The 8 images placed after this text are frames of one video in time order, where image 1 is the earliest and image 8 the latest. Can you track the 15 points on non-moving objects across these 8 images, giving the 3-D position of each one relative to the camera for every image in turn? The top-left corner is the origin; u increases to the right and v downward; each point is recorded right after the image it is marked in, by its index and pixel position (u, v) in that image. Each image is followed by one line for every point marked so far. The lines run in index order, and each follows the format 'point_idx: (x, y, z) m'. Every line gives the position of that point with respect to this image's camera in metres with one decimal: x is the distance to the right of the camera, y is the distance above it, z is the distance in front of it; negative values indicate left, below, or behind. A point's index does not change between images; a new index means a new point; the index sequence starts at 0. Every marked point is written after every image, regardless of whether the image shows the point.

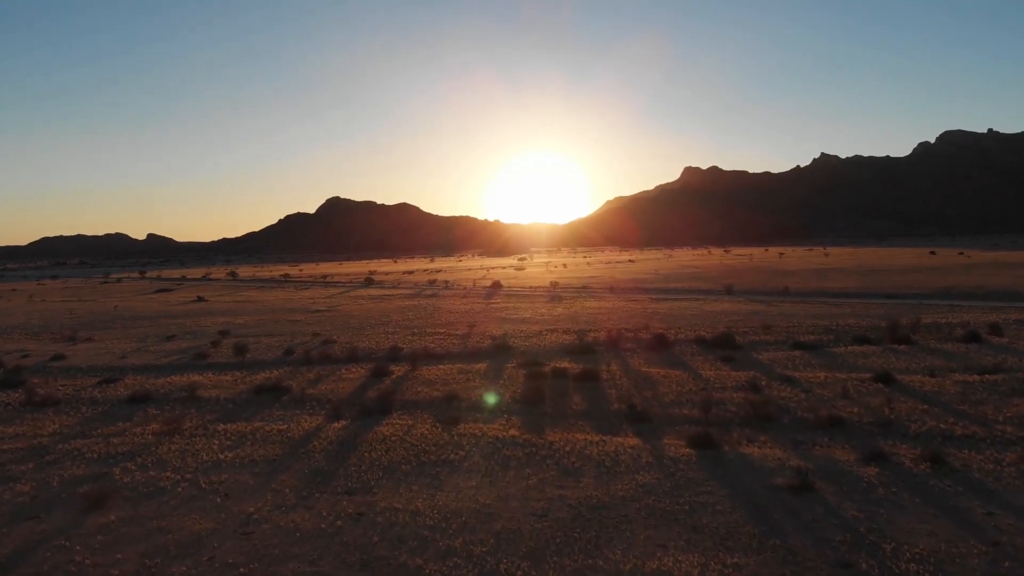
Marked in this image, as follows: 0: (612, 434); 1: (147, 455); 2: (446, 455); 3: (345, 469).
0: (+1.5, -2.2, +17.8) m
1: (-5.6, -2.6, +17.9) m
2: (-0.9, -2.3, +16.1) m
3: (-2.2, -2.4, +15.7) m
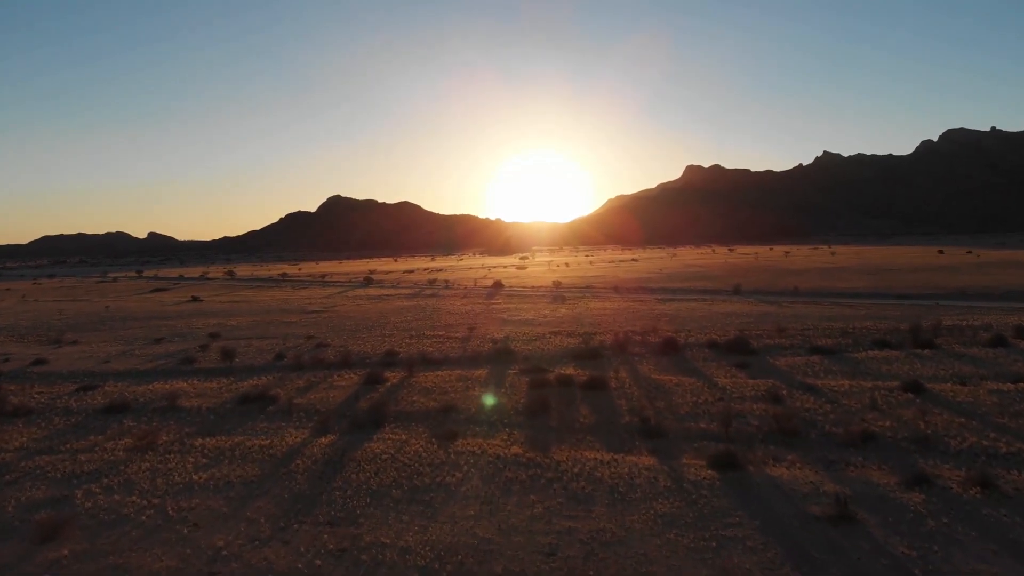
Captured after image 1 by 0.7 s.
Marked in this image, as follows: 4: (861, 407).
0: (+1.6, -2.3, +16.2) m
1: (-5.5, -2.6, +16.3) m
2: (-0.9, -2.4, +14.5) m
3: (-2.2, -2.5, +14.2) m
4: (+6.0, -2.0, +19.9) m
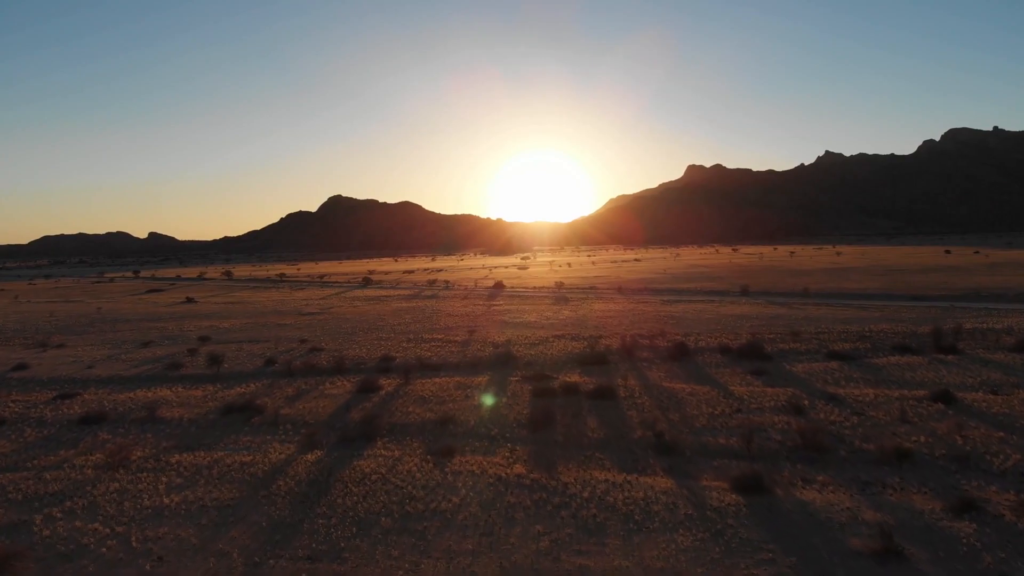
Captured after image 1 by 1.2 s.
0: (+1.6, -2.3, +14.8) m
1: (-5.5, -2.7, +14.9) m
2: (-0.8, -2.4, +13.1) m
3: (-2.2, -2.5, +12.8) m
4: (+6.0, -2.1, +18.5) m
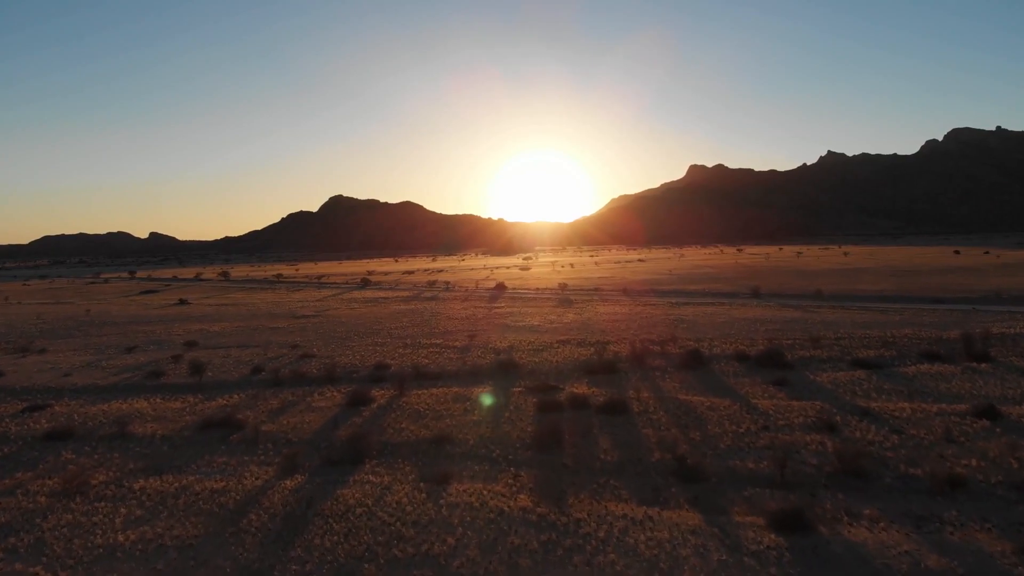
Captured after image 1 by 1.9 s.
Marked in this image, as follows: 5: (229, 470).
0: (+1.6, -2.4, +13.0) m
1: (-5.5, -2.8, +13.1) m
2: (-0.8, -2.5, +11.3) m
3: (-2.1, -2.6, +11.0) m
4: (+6.0, -2.2, +16.7) m
5: (-3.9, -2.5, +16.1) m
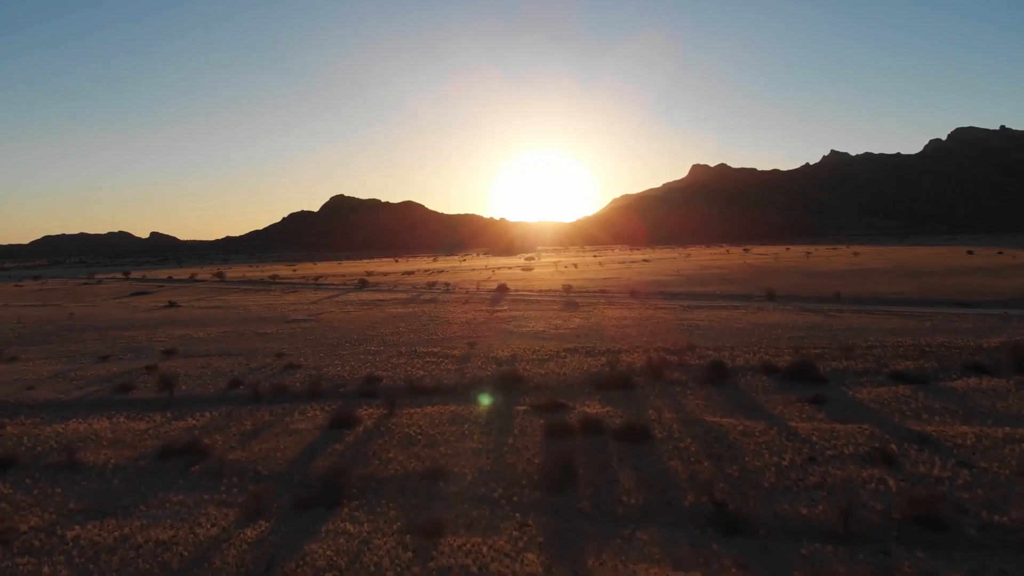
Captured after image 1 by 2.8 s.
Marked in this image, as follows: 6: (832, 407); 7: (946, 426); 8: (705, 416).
0: (+1.7, -2.5, +10.5) m
1: (-5.4, -2.9, +10.7) m
2: (-0.7, -2.6, +8.8) m
3: (-2.1, -2.7, +8.5) m
4: (+6.1, -2.3, +14.2) m
5: (-3.9, -2.6, +13.7) m
6: (+5.4, -2.0, +19.9) m
7: (+6.6, -2.1, +18.0) m
8: (+3.1, -2.0, +18.6) m
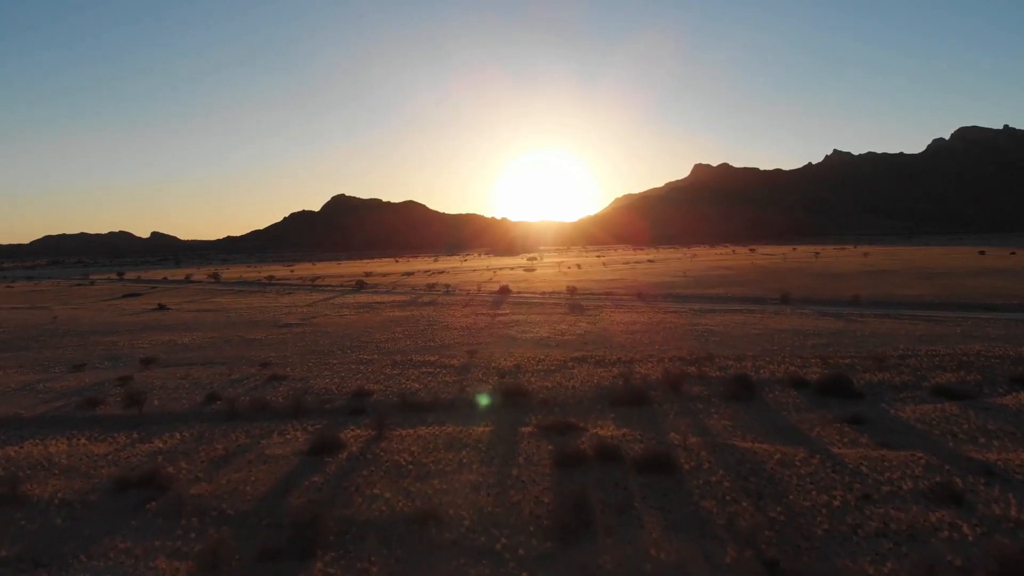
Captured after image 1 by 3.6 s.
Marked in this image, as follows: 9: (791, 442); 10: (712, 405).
0: (+1.7, -2.6, +8.4) m
1: (-5.4, -3.0, +8.5) m
2: (-0.7, -2.7, +6.7) m
3: (-2.0, -2.8, +6.4) m
4: (+6.2, -2.4, +12.1) m
5: (-3.8, -2.7, +11.5) m
6: (+5.5, -2.1, +17.8) m
7: (+6.7, -2.2, +15.8) m
8: (+3.1, -2.1, +16.5) m
9: (+3.9, -2.2, +16.5) m
10: (+3.4, -2.0, +20.0) m
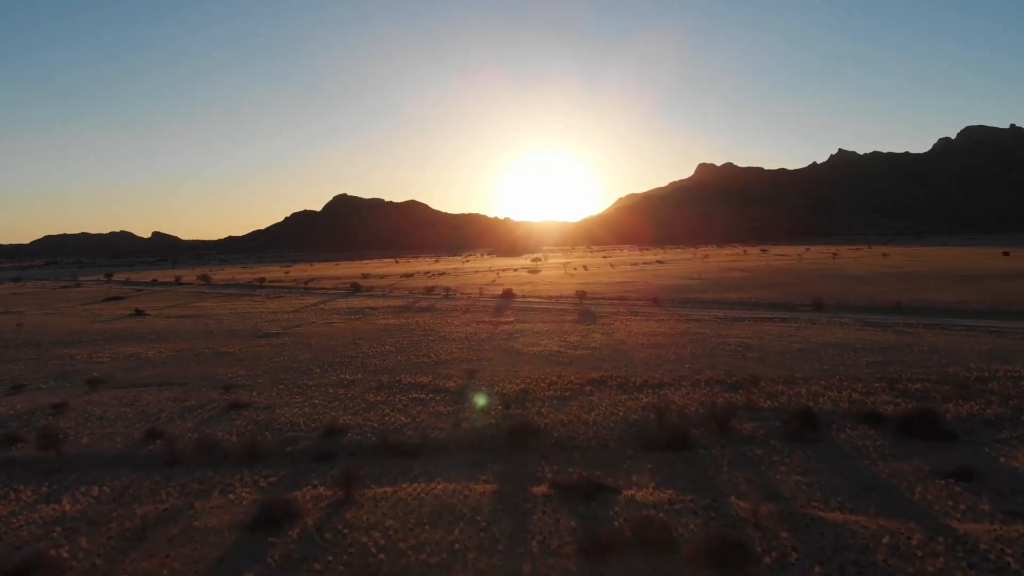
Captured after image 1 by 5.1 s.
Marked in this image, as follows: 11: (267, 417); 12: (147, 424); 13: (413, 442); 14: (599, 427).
0: (+1.8, -2.8, +4.2) m
1: (-5.3, -3.2, +4.4) m
2: (-0.6, -2.9, +2.6) m
3: (-2.0, -3.0, +2.2) m
4: (+6.2, -2.6, +7.9) m
5: (-3.7, -2.9, +7.4) m
6: (+5.6, -2.3, +13.6) m
7: (+6.8, -2.4, +11.7) m
8: (+3.2, -2.3, +12.3) m
9: (+4.0, -2.4, +12.4) m
10: (+3.5, -2.2, +15.8) m
11: (-4.2, -2.2, +19.9) m
12: (-6.2, -2.3, +20.0) m
13: (-1.4, -2.3, +17.0) m
14: (+1.3, -2.1, +17.6) m
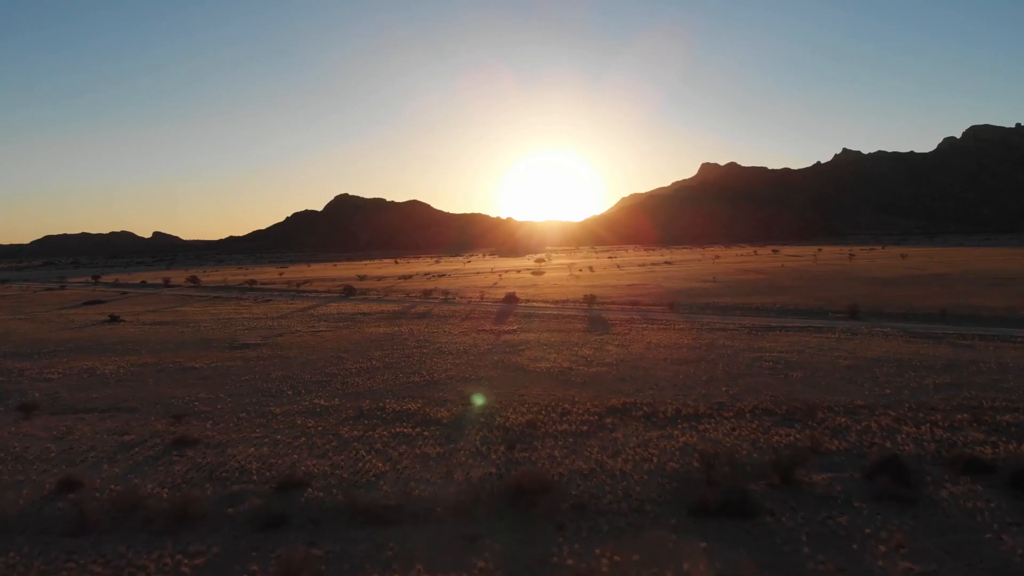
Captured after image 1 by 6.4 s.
0: (+1.9, -3.0, +0.4) m
1: (-5.2, -3.4, +0.6) m
2: (-0.6, -3.1, -1.2) m
3: (-1.9, -3.2, -1.6) m
4: (+6.3, -2.7, +4.1) m
5: (-3.7, -3.1, +3.6) m
6: (+5.7, -2.5, +9.8) m
7: (+6.8, -2.6, +7.9) m
8: (+3.3, -2.5, +8.5) m
9: (+4.1, -2.5, +8.6) m
10: (+3.5, -2.3, +12.1) m
11: (-4.1, -2.3, +16.2) m
12: (-6.1, -2.5, +16.3) m
13: (-1.3, -2.4, +13.2) m
14: (+1.4, -2.3, +13.8) m
